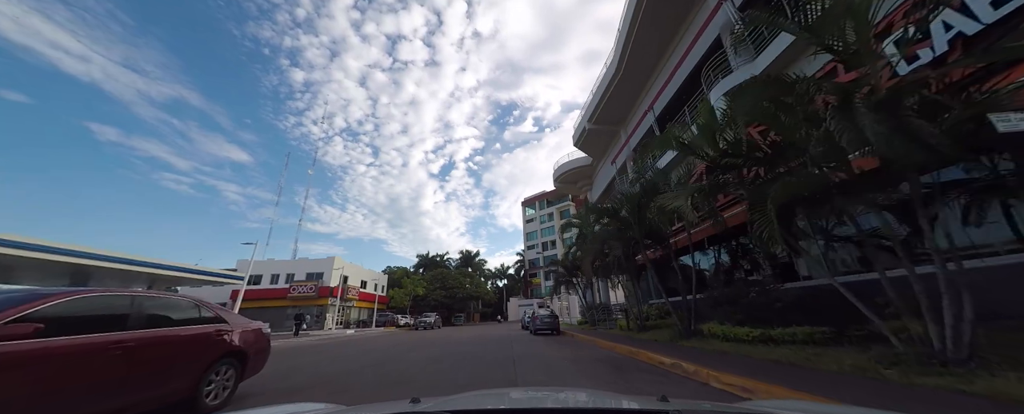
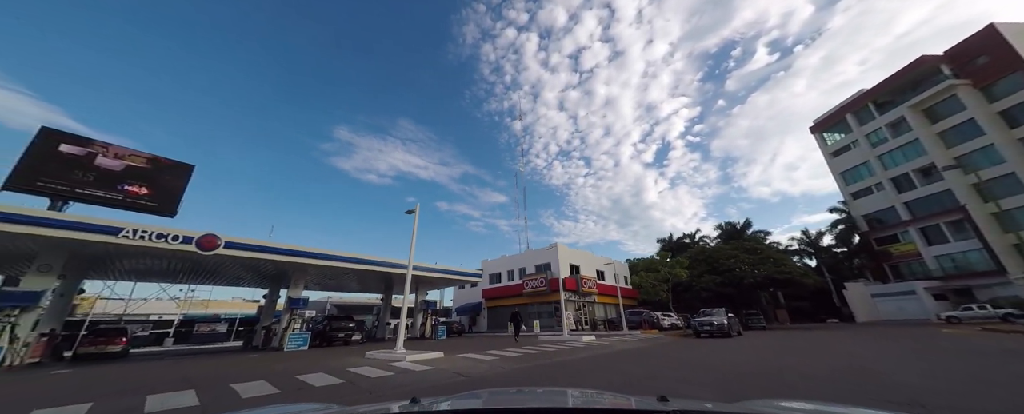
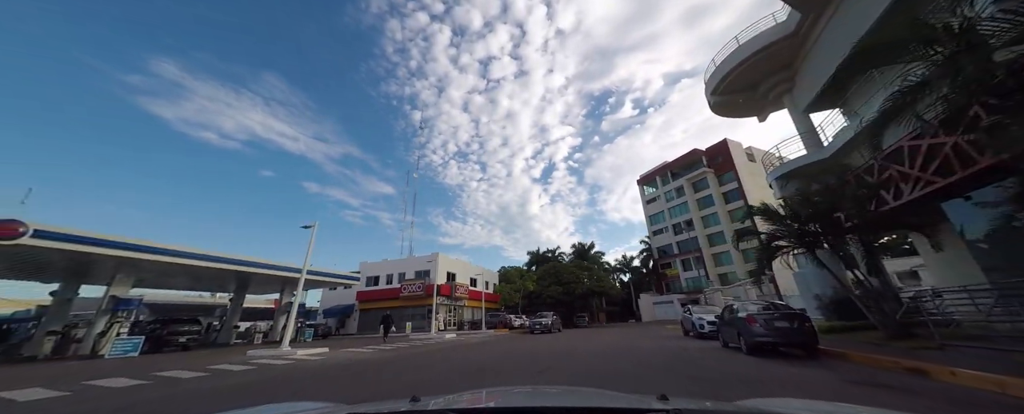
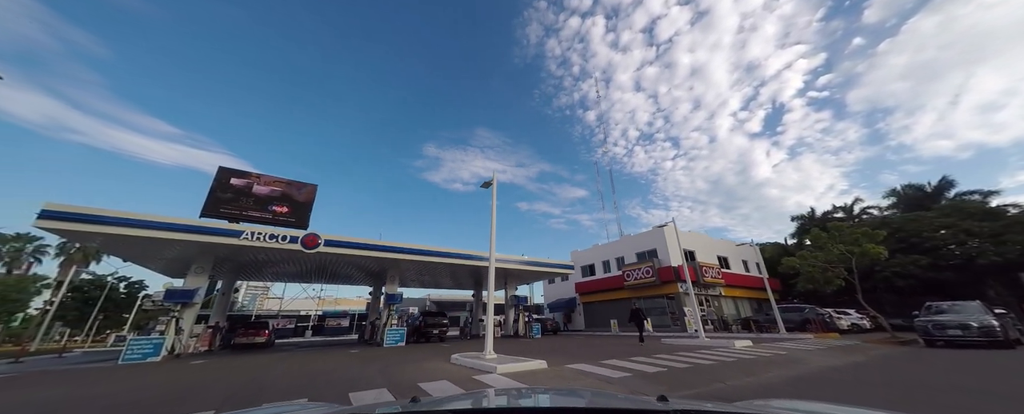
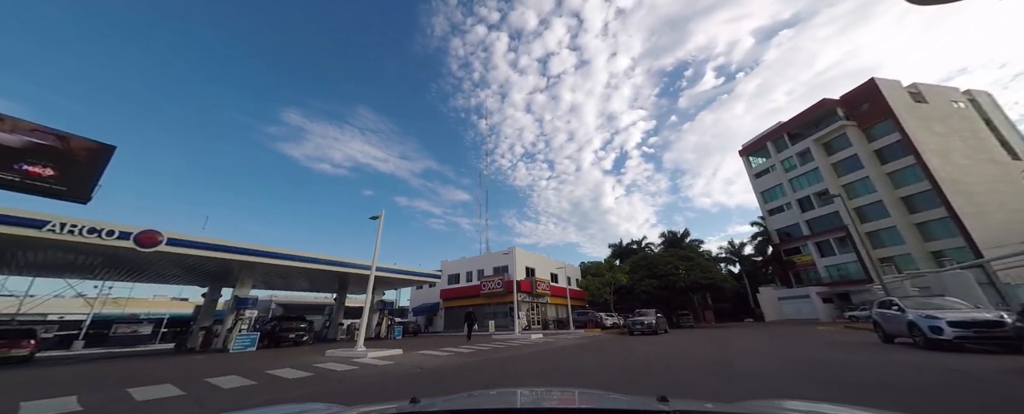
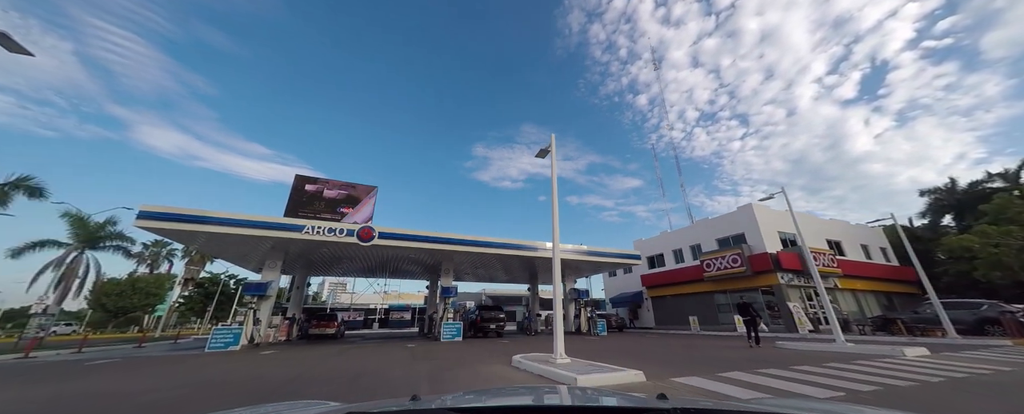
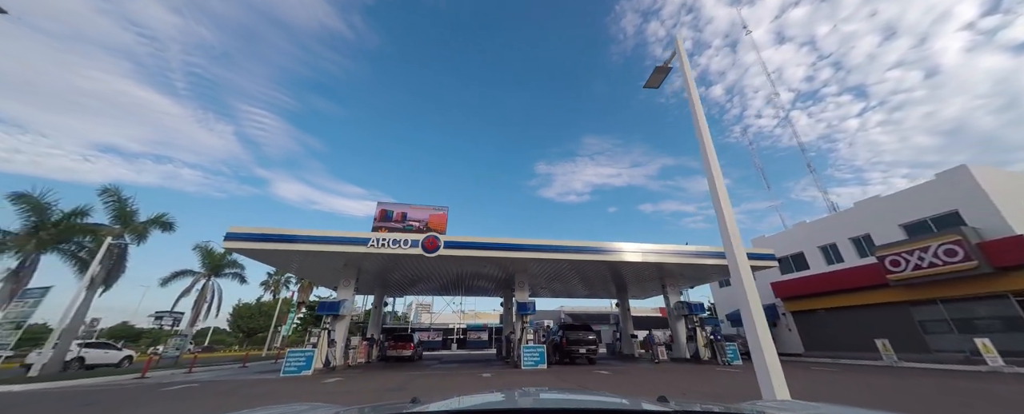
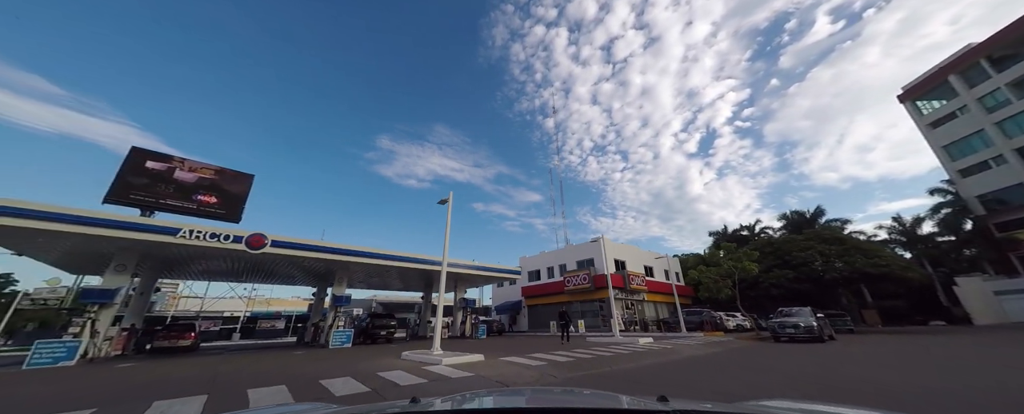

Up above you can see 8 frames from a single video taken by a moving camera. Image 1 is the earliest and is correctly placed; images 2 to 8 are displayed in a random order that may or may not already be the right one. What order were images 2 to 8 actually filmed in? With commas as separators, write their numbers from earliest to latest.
3, 5, 2, 8, 4, 6, 7
